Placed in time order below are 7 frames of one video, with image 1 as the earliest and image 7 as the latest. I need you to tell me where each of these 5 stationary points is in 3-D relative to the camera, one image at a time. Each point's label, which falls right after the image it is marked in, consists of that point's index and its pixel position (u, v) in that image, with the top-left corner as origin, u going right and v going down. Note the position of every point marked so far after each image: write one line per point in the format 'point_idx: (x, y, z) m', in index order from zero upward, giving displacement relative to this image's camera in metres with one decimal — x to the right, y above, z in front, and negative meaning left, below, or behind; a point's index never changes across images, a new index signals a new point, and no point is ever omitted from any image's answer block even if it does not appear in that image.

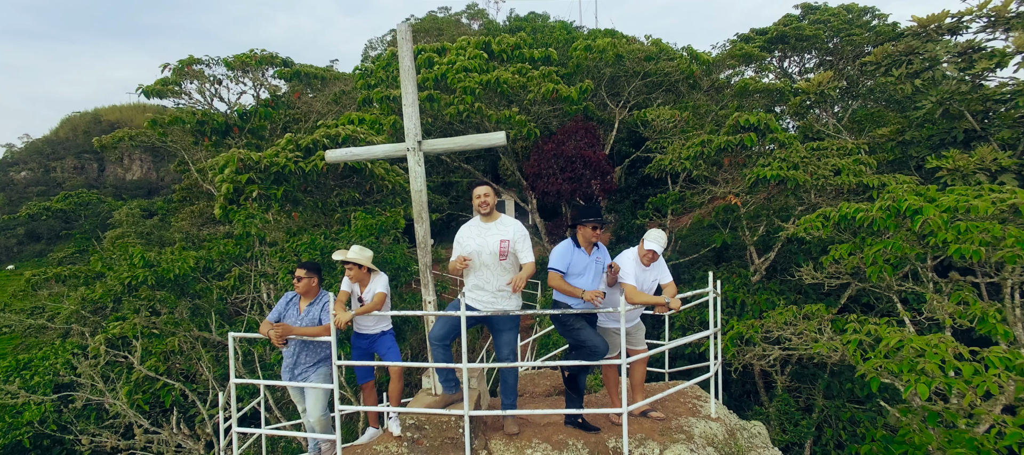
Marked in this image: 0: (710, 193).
0: (+3.7, +0.7, +10.9) m
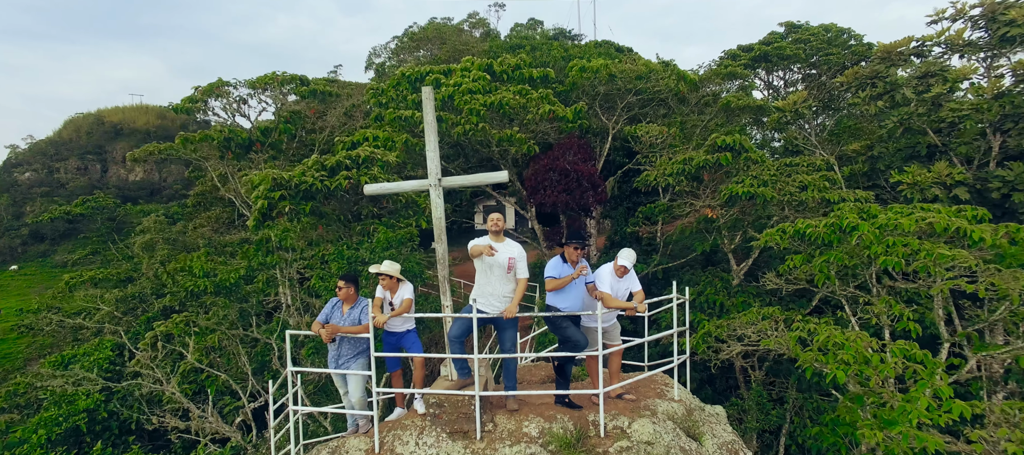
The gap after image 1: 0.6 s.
0: (+3.7, +0.5, +12.0) m
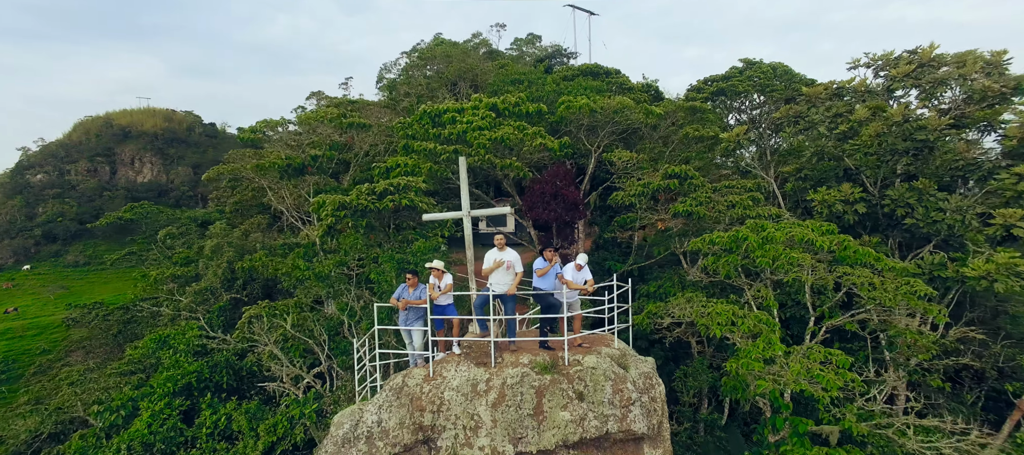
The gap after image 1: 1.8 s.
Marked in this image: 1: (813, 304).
0: (+3.7, +0.3, +15.5) m
1: (+6.3, -1.6, +12.1) m
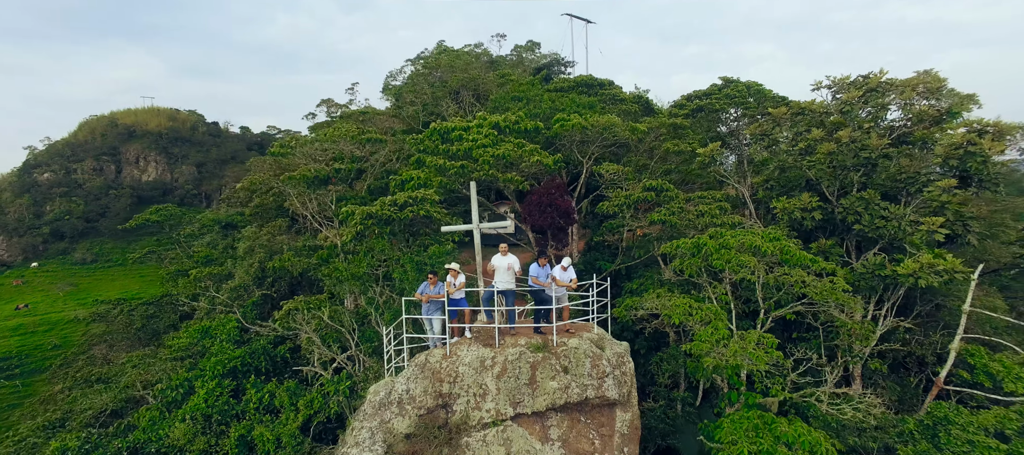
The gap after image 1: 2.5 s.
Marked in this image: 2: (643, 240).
0: (+3.7, +0.1, +17.8) m
1: (+6.3, -1.8, +14.4) m
2: (+4.1, -0.4, +18.2) m
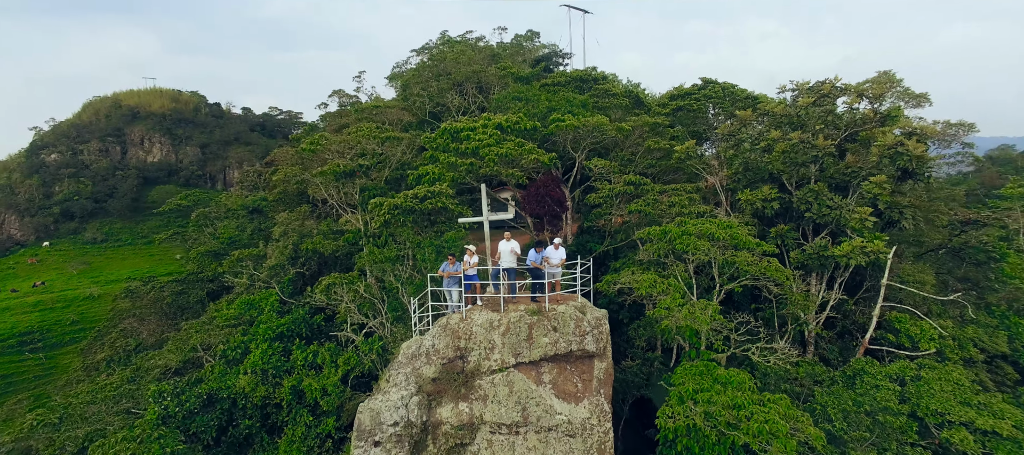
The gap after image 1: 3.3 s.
0: (+3.8, +0.5, +20.9) m
1: (+6.3, -1.4, +17.6) m
2: (+4.1, 0.0, +21.3) m
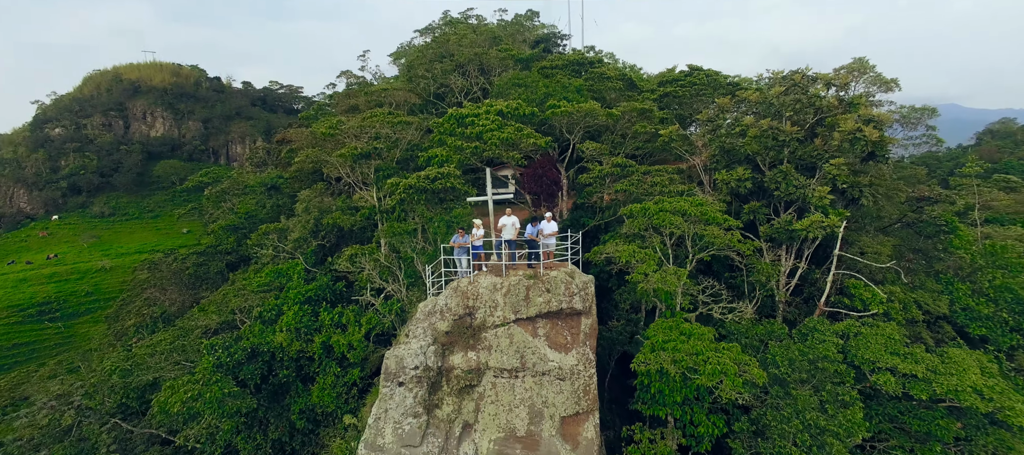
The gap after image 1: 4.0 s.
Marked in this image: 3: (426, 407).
0: (+3.8, +1.5, +23.4) m
1: (+6.3, -0.6, +20.2) m
2: (+4.1, +1.0, +23.8) m
3: (-2.4, -5.0, +16.2) m
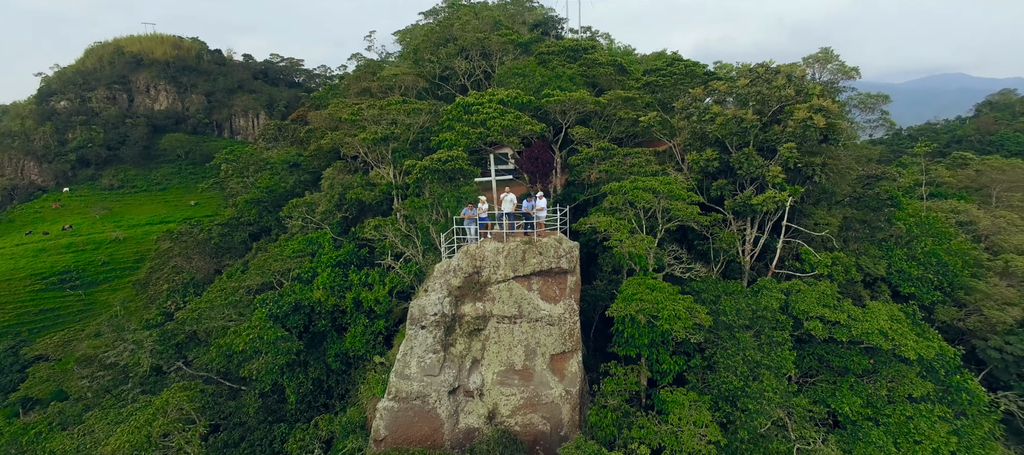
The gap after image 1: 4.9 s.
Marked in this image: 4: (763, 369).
0: (+3.8, +2.7, +27.1) m
1: (+6.3, +0.4, +24.0) m
2: (+4.1, +2.2, +27.6) m
3: (-2.4, -4.1, +20.2) m
4: (+8.6, -4.9, +19.8) m
